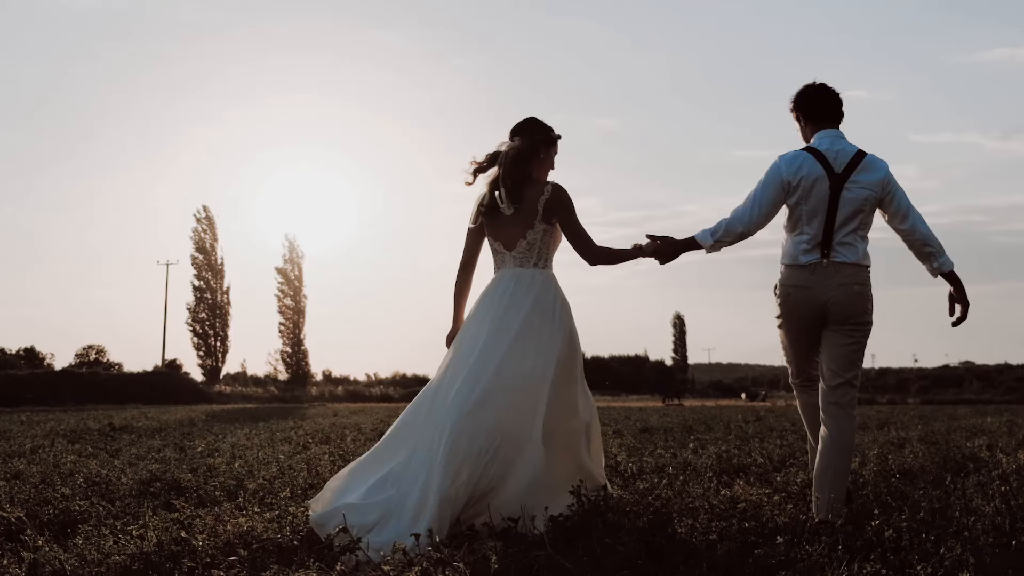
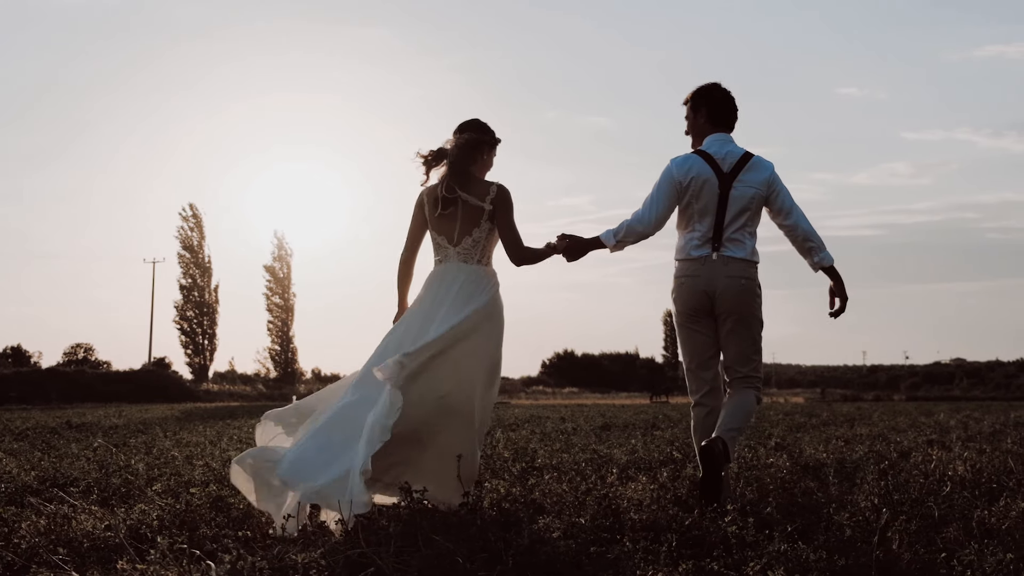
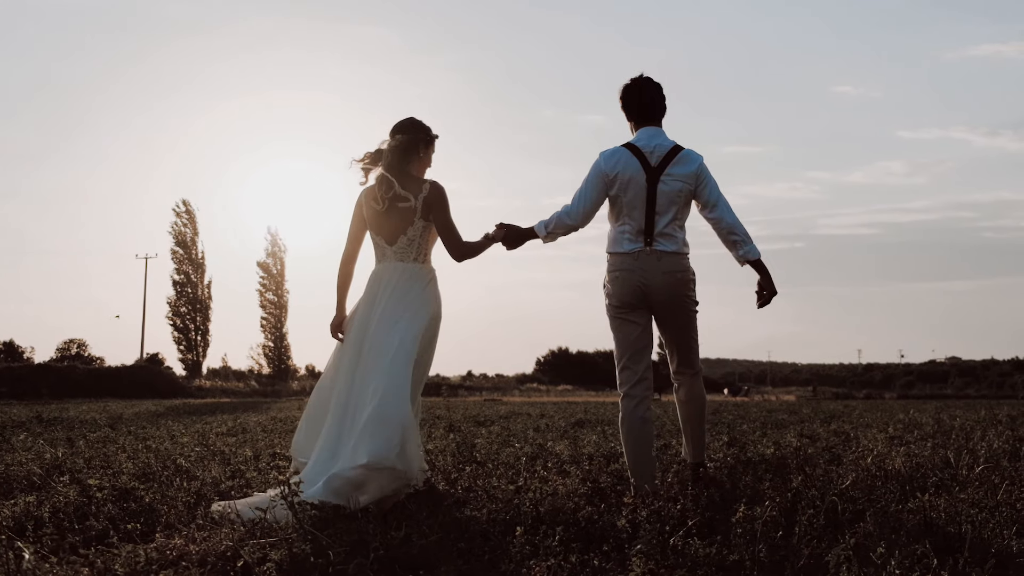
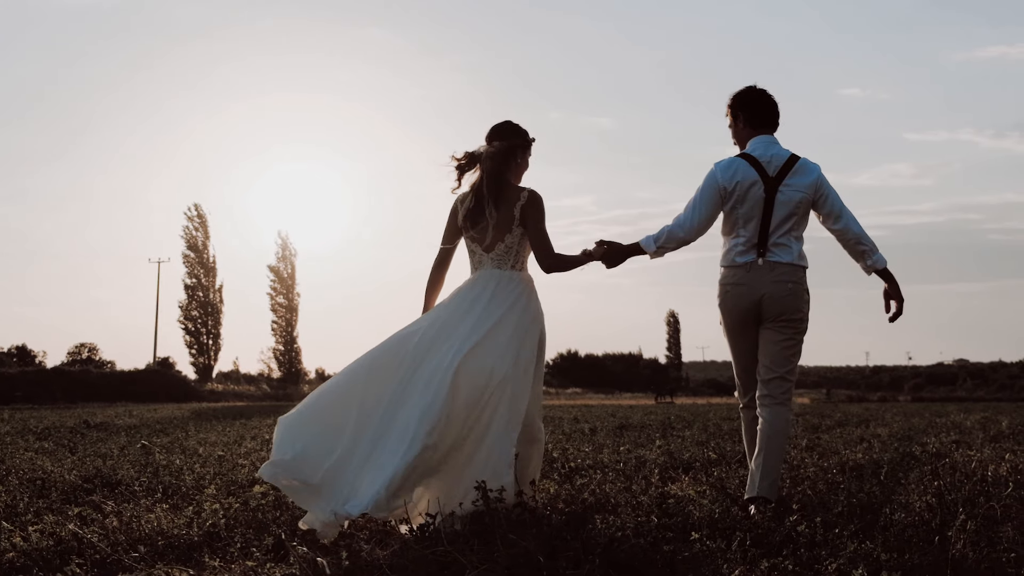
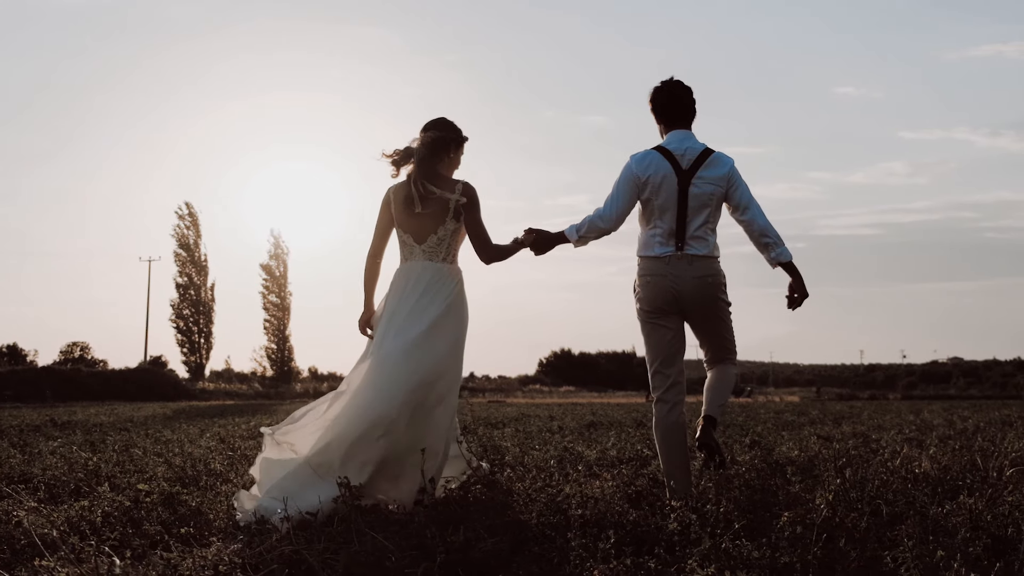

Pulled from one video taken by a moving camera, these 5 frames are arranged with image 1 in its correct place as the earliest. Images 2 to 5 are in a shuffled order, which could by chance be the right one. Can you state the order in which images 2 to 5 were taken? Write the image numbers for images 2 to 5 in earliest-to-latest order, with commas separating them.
4, 2, 5, 3
